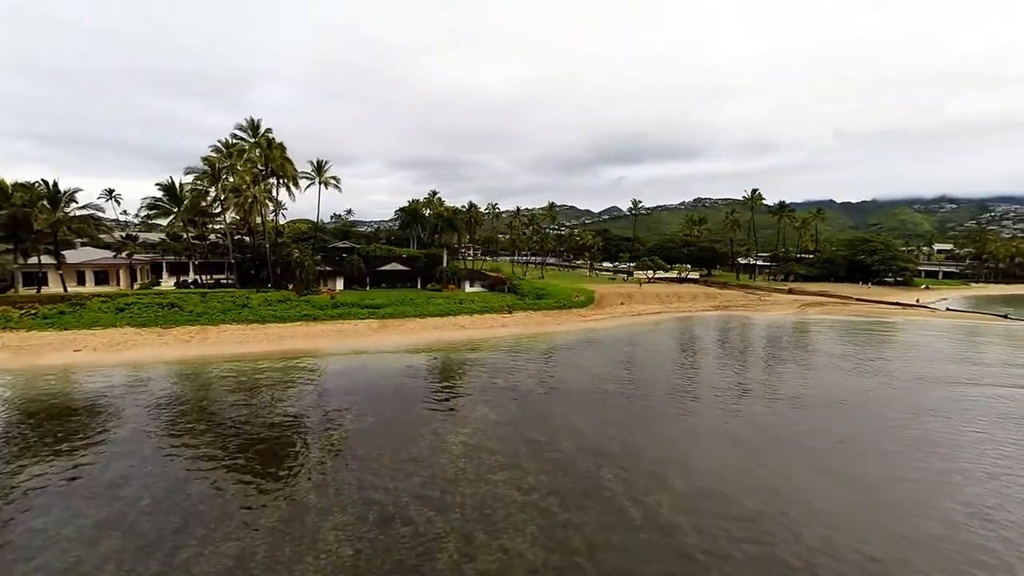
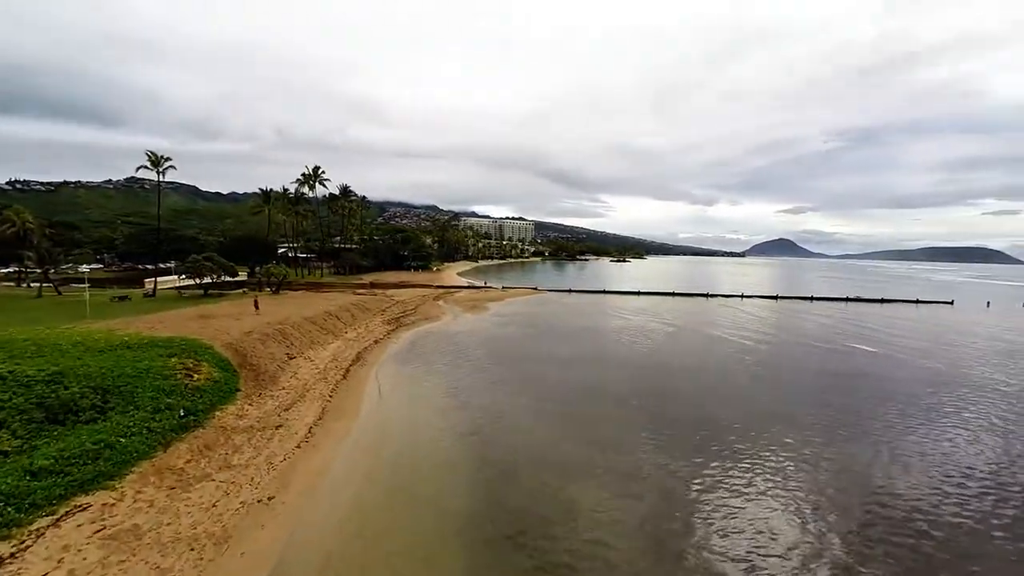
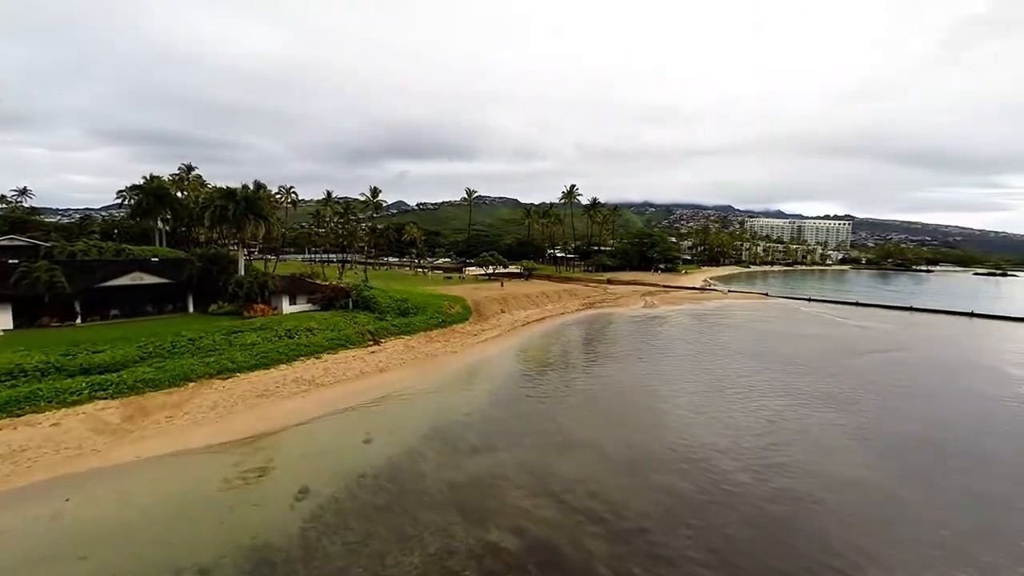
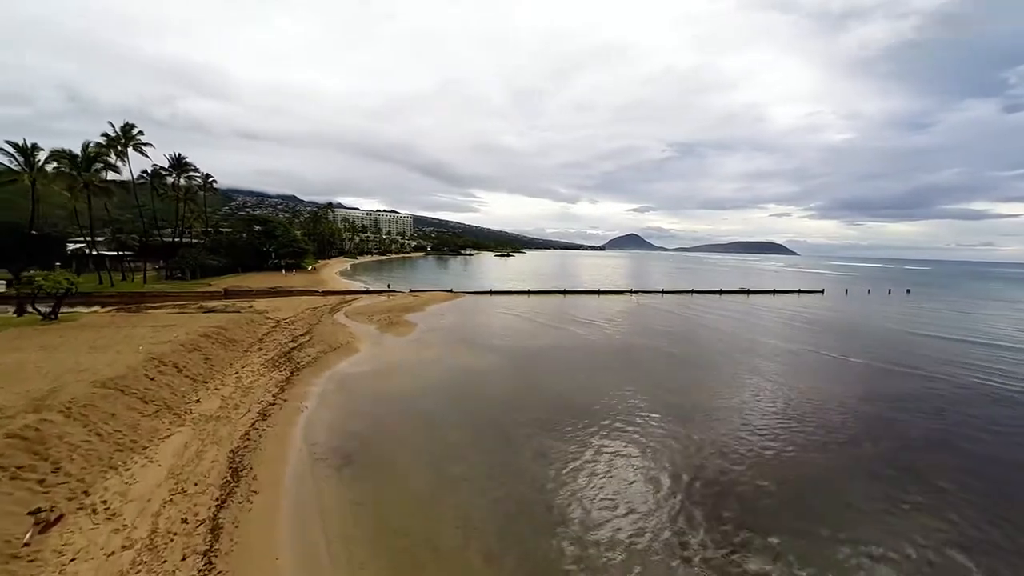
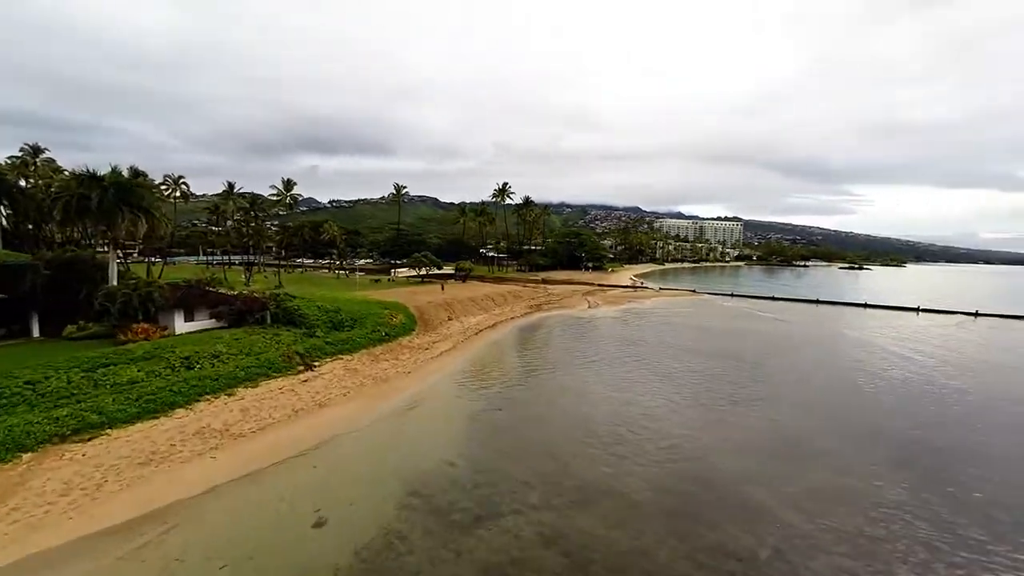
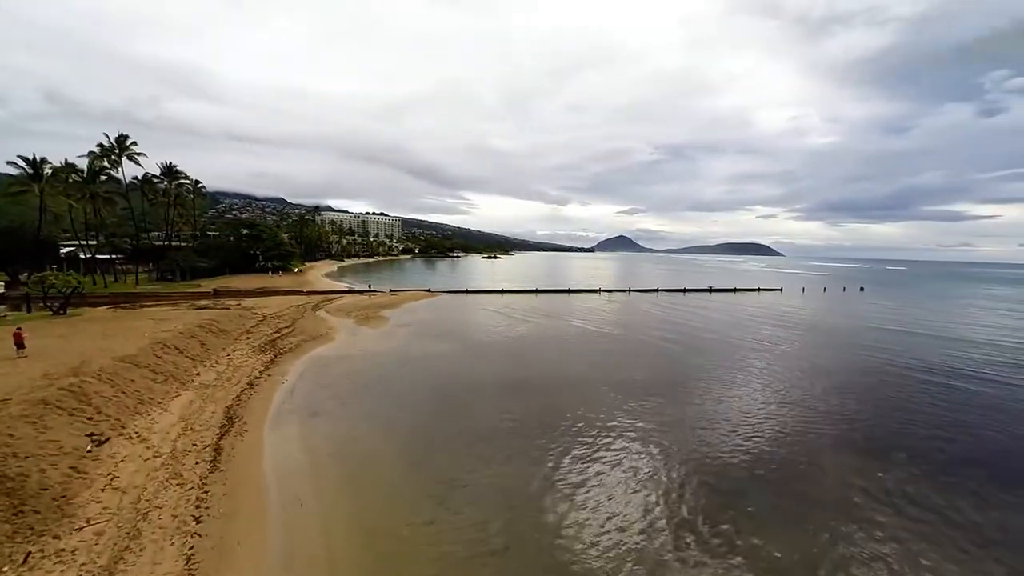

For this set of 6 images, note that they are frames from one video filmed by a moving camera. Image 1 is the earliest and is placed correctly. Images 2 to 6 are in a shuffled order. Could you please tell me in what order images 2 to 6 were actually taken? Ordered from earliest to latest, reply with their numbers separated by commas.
3, 5, 2, 6, 4
